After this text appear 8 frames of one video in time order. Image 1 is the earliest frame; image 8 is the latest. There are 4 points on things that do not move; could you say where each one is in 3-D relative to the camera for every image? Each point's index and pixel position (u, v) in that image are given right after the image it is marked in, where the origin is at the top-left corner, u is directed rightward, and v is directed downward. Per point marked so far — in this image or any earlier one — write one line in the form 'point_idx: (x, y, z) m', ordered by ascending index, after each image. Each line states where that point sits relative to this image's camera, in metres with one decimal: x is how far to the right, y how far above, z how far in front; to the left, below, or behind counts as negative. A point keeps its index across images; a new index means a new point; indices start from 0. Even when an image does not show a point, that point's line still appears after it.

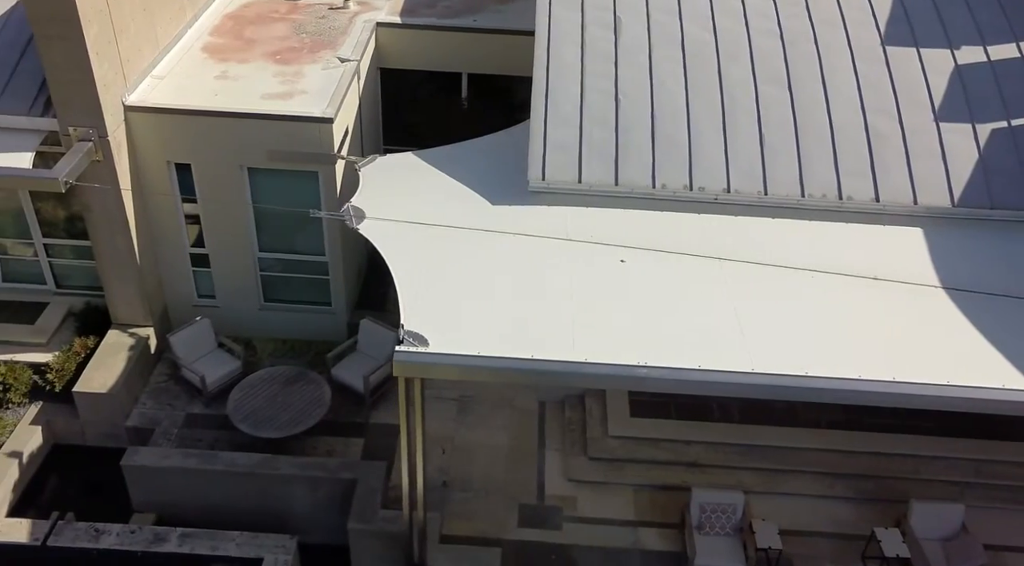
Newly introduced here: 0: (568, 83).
0: (+0.9, +3.2, +13.9) m
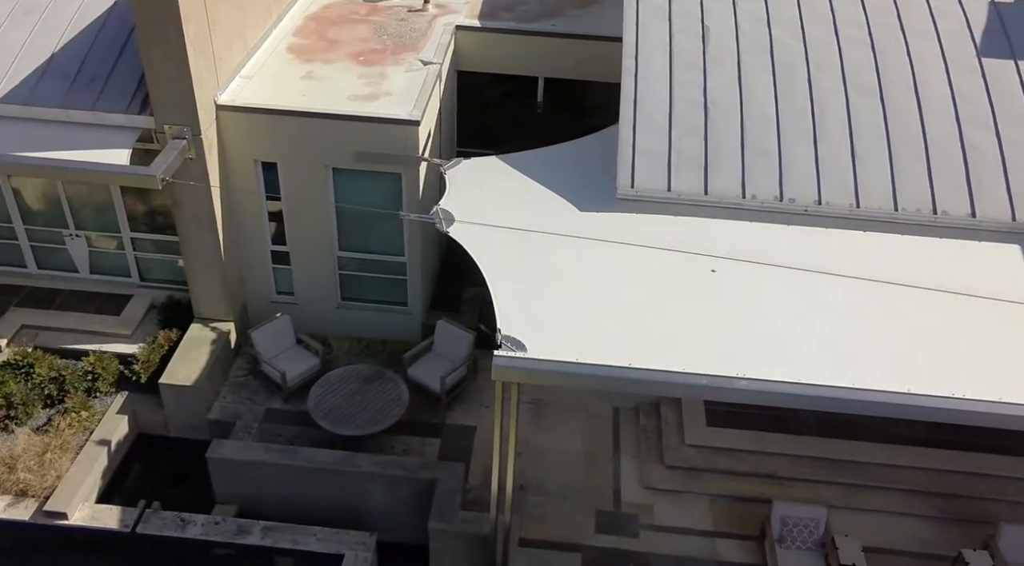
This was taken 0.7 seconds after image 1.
0: (+2.3, +3.1, +13.9) m
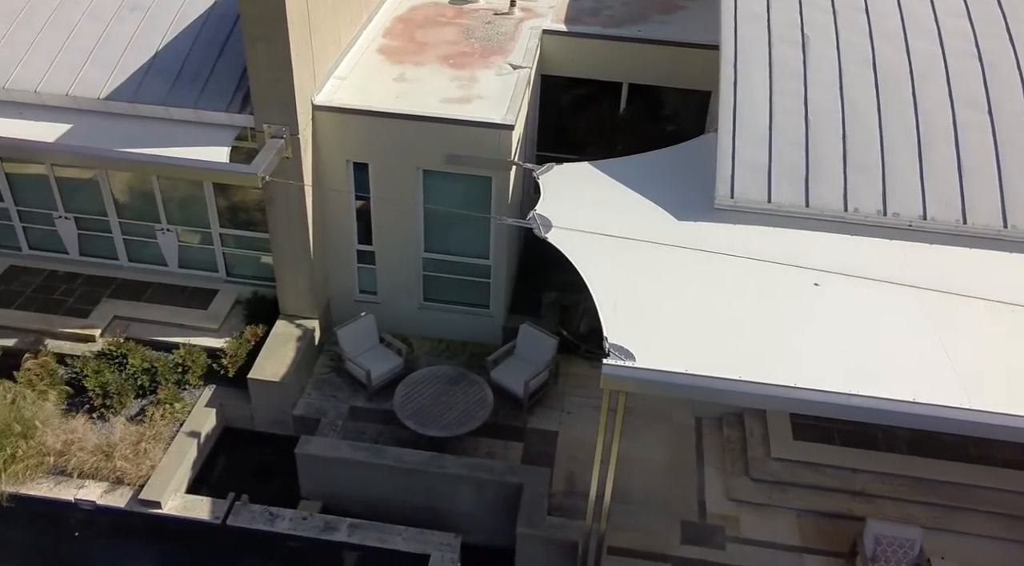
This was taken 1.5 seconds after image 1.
0: (+3.9, +2.9, +13.7) m
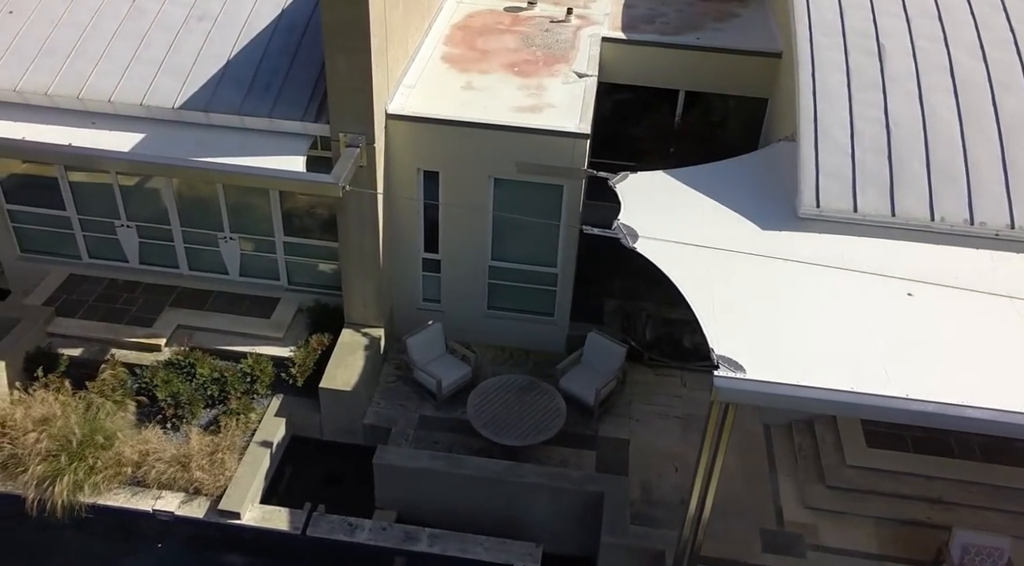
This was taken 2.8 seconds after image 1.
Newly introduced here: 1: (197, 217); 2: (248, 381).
0: (+5.1, +2.7, +13.8) m
1: (-6.2, +1.3, +17.0) m
2: (-4.8, -1.8, +15.7) m
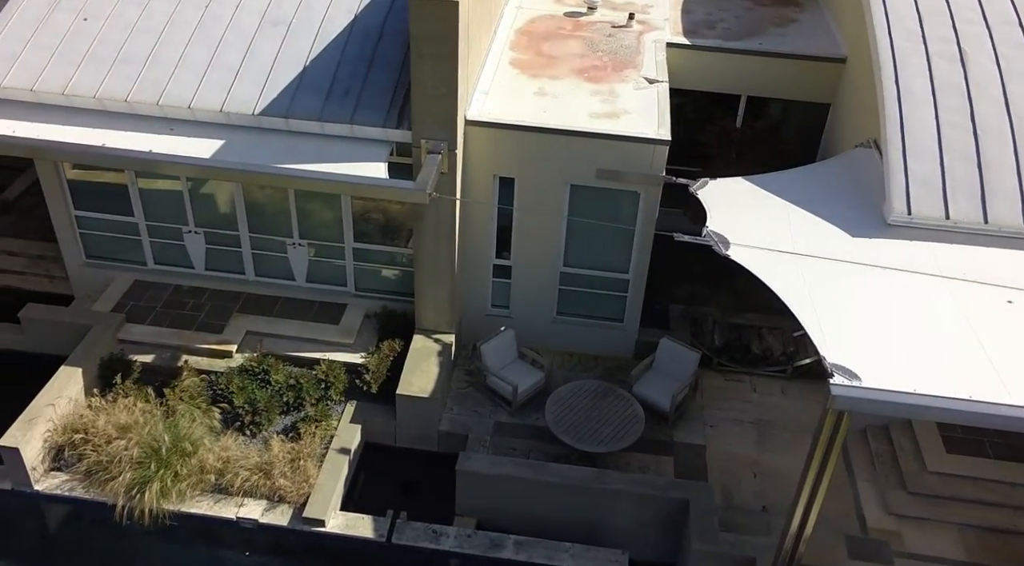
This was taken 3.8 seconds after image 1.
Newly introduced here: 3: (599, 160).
0: (+6.5, +2.6, +13.8) m
1: (-4.8, +1.2, +17.0) m
2: (-3.4, -1.9, +15.7) m
3: (+1.5, +2.1, +15.1) m
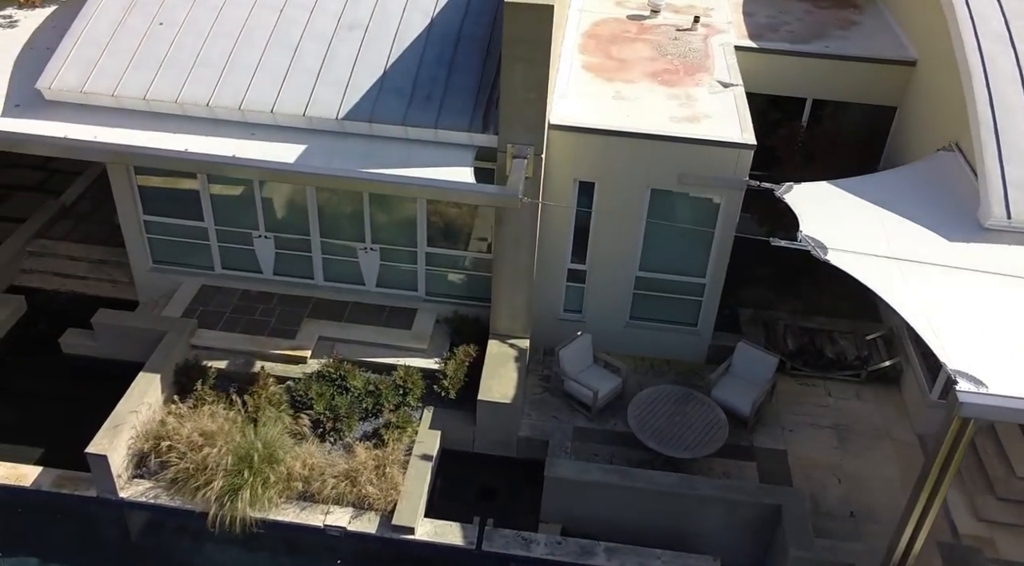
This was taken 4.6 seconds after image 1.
0: (+7.9, +2.6, +13.7) m
1: (-3.4, +1.1, +16.9) m
2: (-2.0, -2.0, +15.6) m
3: (+2.9, +2.1, +15.0) m
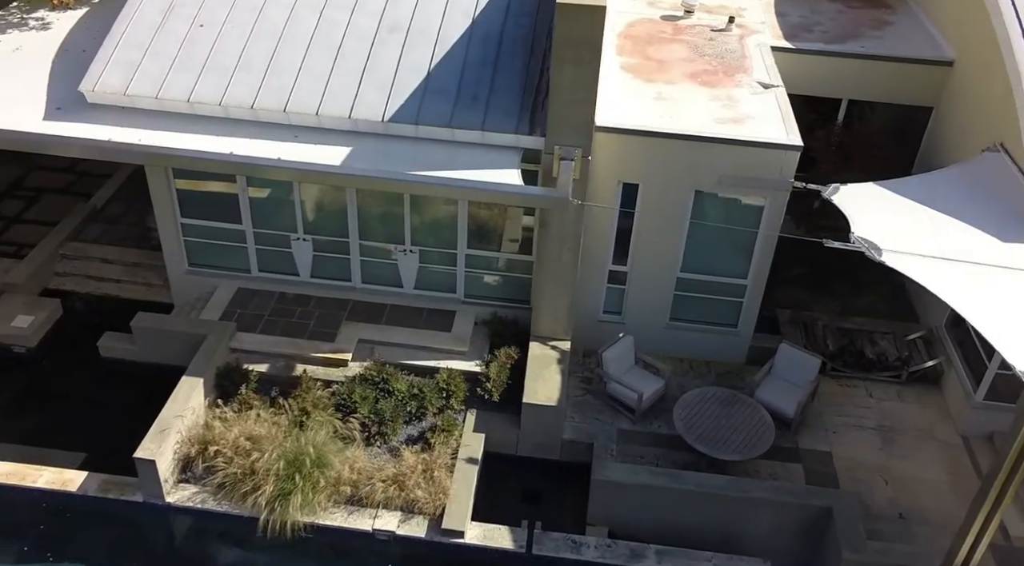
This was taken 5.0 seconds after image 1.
0: (+8.7, +2.6, +13.7) m
1: (-2.6, +1.0, +16.8) m
2: (-1.2, -2.0, +15.5) m
3: (+3.7, +2.0, +15.0) m
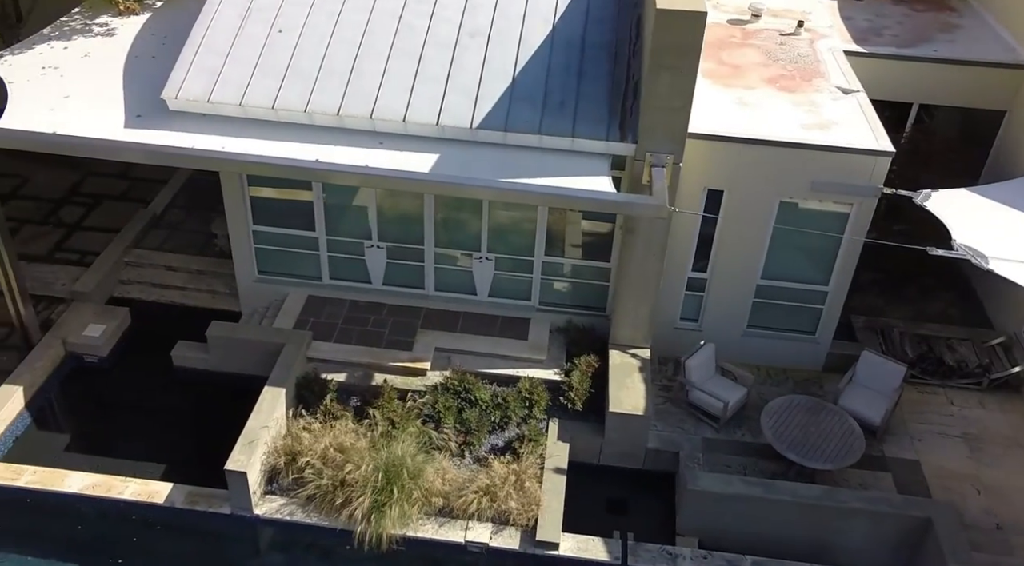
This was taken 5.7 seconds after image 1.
0: (+10.2, +2.5, +13.5) m
1: (-1.1, +0.9, +16.6) m
2: (+0.3, -2.2, +15.4) m
3: (+5.2, +1.9, +14.9) m
